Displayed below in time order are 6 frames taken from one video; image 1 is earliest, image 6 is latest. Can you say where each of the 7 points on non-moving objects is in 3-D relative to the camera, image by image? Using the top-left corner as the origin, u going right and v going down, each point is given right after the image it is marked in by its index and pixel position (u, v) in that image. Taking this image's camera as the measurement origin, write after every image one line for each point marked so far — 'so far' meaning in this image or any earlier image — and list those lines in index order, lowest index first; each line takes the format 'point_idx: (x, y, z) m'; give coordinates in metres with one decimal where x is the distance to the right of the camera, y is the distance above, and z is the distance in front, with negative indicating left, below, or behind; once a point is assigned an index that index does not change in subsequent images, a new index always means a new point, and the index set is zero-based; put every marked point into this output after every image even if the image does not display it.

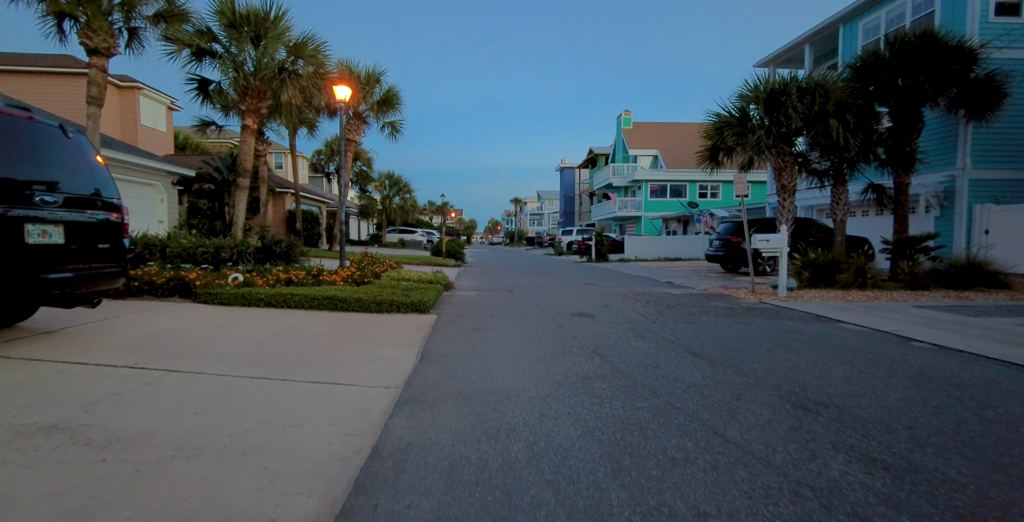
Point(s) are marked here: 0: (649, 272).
0: (+5.7, -0.5, +18.8) m
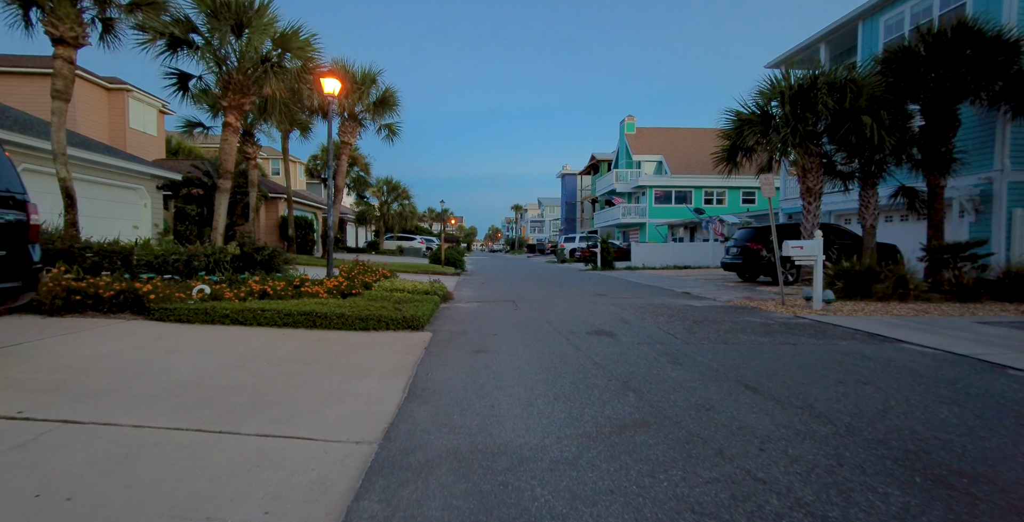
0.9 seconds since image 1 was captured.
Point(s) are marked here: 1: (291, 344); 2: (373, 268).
0: (+5.8, -0.8, +17.7) m
1: (-3.0, -1.1, +6.2) m
2: (-4.2, -0.2, +13.9) m
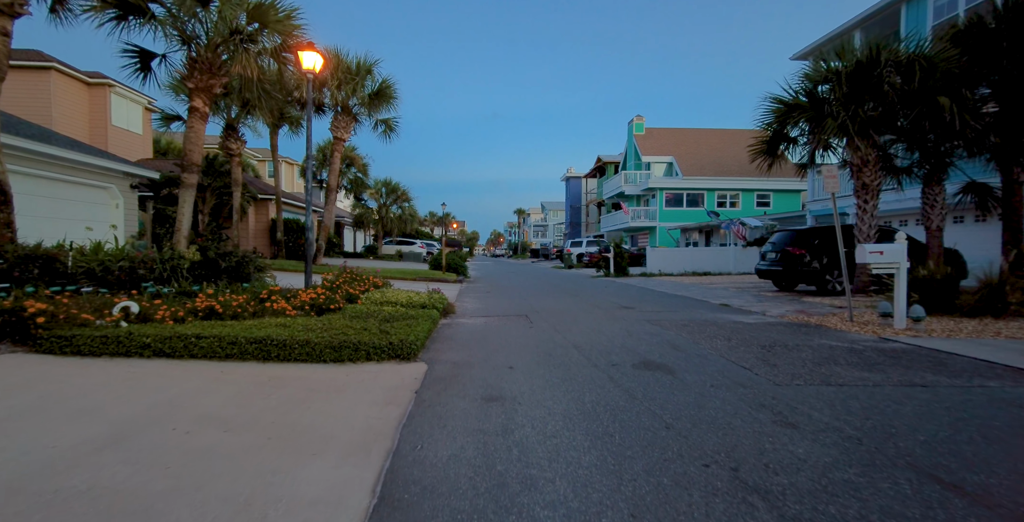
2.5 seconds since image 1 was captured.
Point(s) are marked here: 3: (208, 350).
0: (+6.1, -1.0, +15.8) m
1: (-2.7, -1.2, +4.4) m
2: (-3.9, -0.4, +12.1) m
3: (-3.5, -1.0, +5.2) m
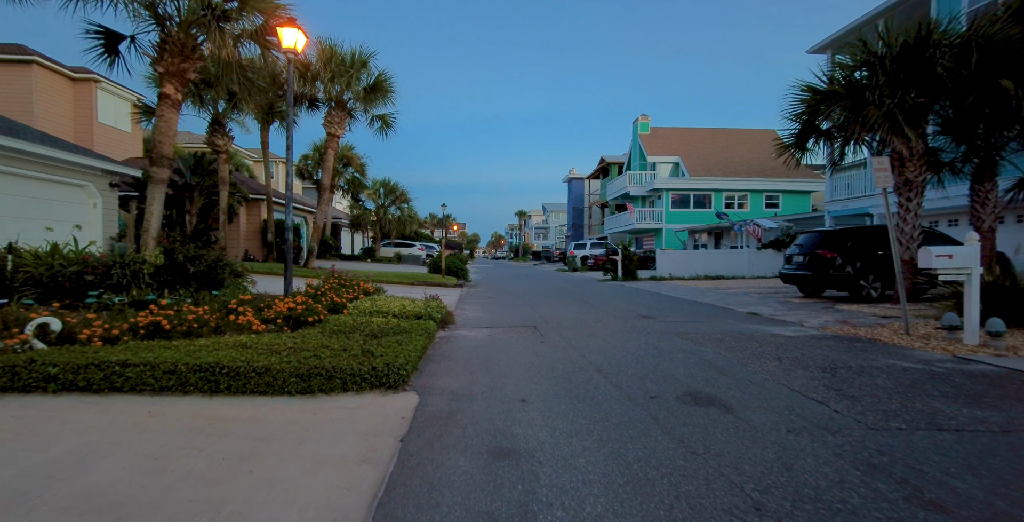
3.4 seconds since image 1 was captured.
0: (+6.2, -1.1, +14.7) m
1: (-2.6, -1.3, +3.3) m
2: (-3.8, -0.5, +11.0) m
3: (-3.3, -1.1, +4.1) m
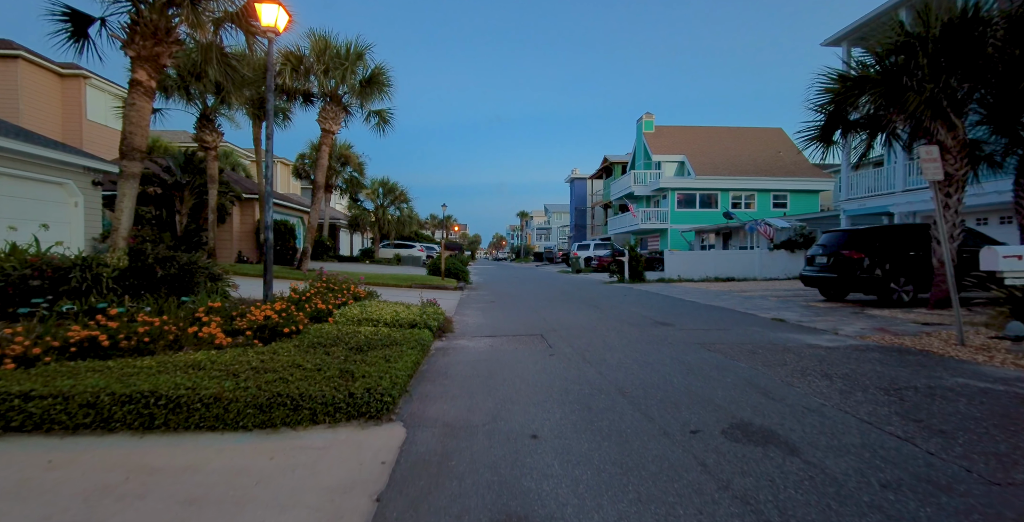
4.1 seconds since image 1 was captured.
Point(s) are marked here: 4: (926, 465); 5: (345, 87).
0: (+6.3, -1.2, +13.8) m
1: (-2.5, -1.3, +2.4) m
2: (-3.7, -0.5, +10.1) m
3: (-3.3, -1.1, +3.2) m
4: (+2.8, -1.4, +3.1) m
5: (-6.8, +7.1, +18.7) m
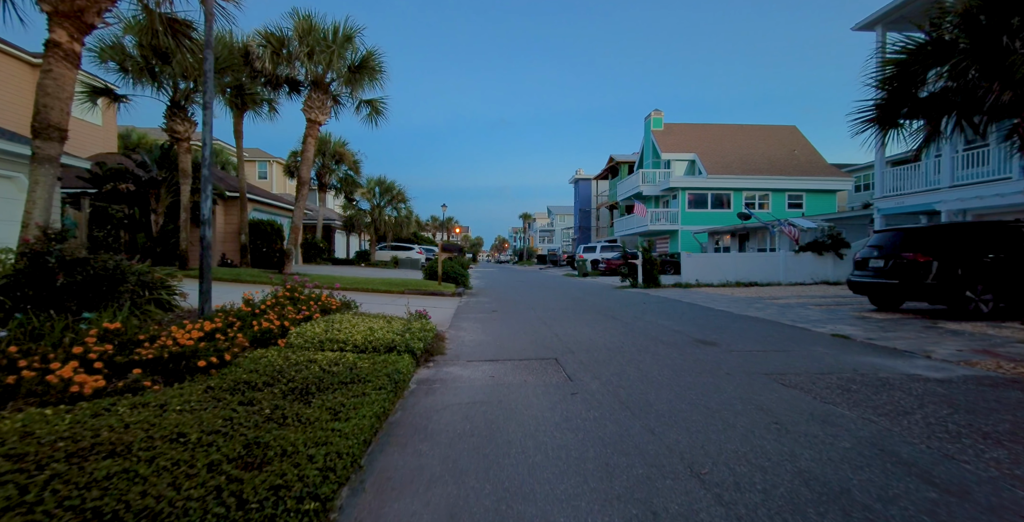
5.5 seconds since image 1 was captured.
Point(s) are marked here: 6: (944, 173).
0: (+6.4, -1.3, +12.0) m
1: (-2.5, -1.3, +0.7) m
2: (-3.6, -0.6, +8.4) m
3: (-3.2, -1.1, +1.5) m
4: (+2.9, -1.4, +1.3) m
5: (-6.7, +7.0, +17.0) m
6: (+15.6, +3.2, +16.5) m
